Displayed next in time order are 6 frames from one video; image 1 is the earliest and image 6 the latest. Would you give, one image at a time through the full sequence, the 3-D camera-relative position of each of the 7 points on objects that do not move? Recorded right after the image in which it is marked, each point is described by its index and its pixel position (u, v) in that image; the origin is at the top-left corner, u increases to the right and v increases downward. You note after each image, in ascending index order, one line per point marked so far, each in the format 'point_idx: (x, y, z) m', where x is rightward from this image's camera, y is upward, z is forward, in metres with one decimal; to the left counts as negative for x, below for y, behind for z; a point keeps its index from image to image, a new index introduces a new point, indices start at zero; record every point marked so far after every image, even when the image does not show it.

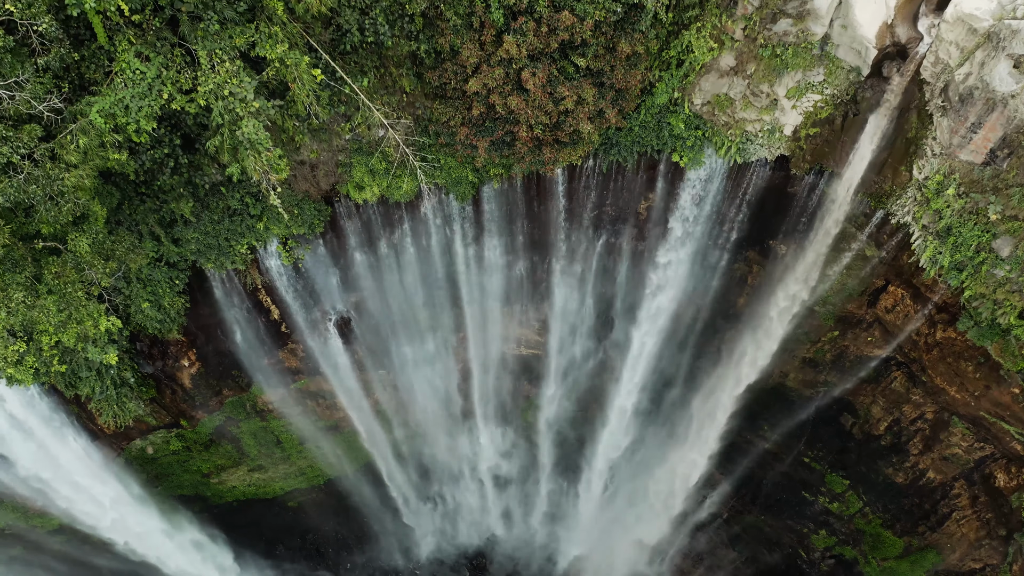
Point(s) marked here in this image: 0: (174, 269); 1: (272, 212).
0: (-6.2, +0.4, +9.9) m
1: (-4.2, +1.4, +9.6) m
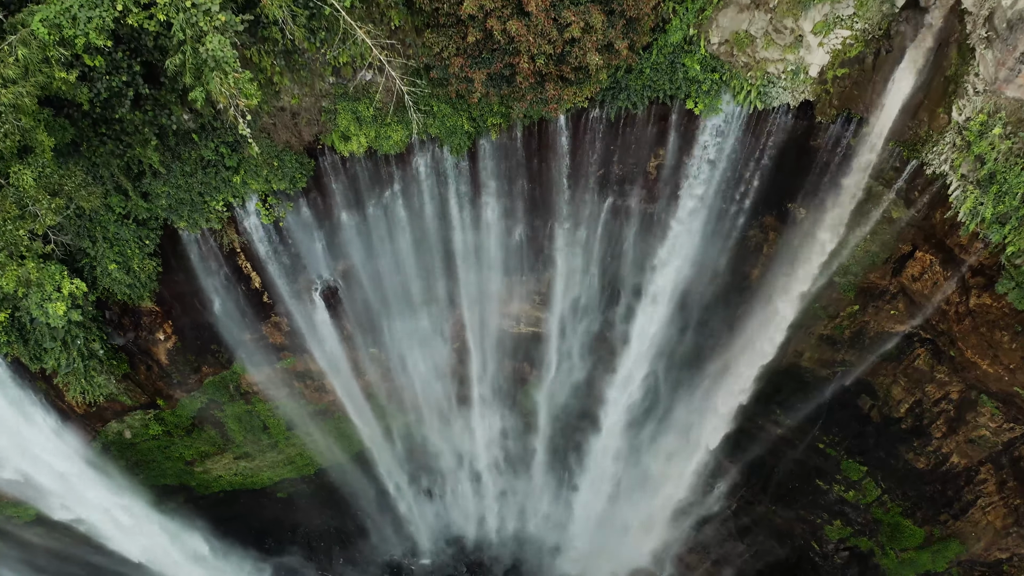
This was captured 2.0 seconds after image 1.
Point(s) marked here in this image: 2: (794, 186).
0: (-6.2, +1.1, +9.1) m
1: (-4.2, +2.1, +8.8) m
2: (+5.0, +1.8, +9.7) m
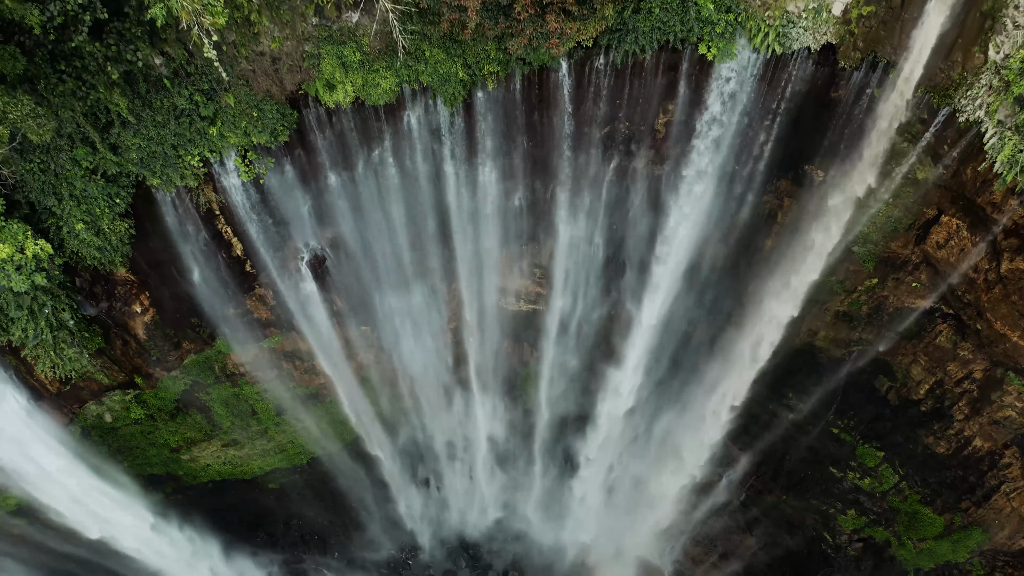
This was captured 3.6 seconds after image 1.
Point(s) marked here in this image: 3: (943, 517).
0: (-6.2, +1.7, +8.5) m
1: (-4.3, +2.6, +8.2) m
2: (+4.9, +2.4, +9.0) m
3: (+8.6, -4.6, +10.9) m
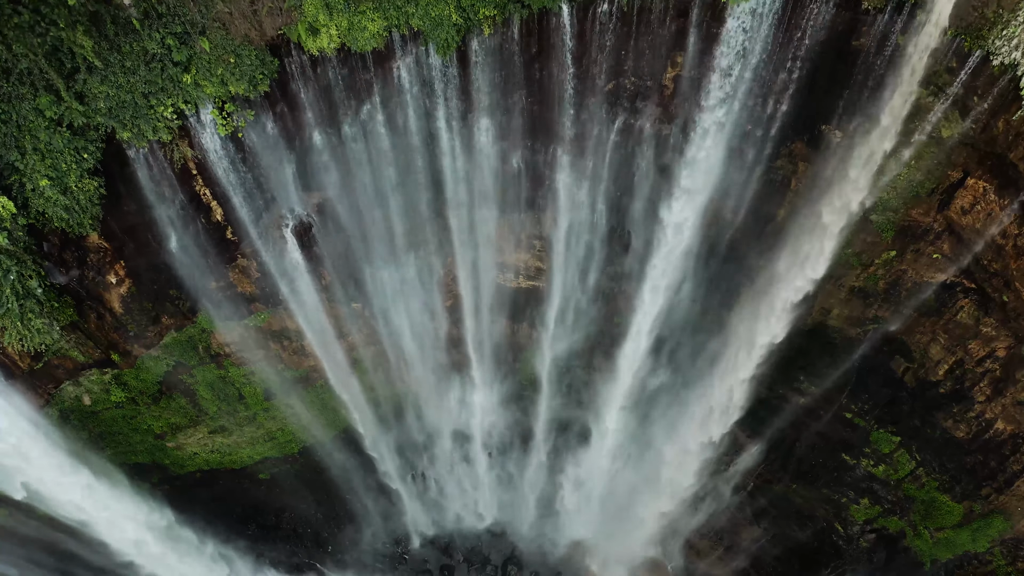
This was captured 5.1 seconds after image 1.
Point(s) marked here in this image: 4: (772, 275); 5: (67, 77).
0: (-6.3, +2.2, +7.9) m
1: (-4.3, +3.2, +7.6) m
2: (+4.9, +2.9, +8.5) m
3: (+8.5, -4.1, +10.3) m
4: (+5.0, +0.3, +10.4) m
5: (-6.0, +2.8, +7.3) m
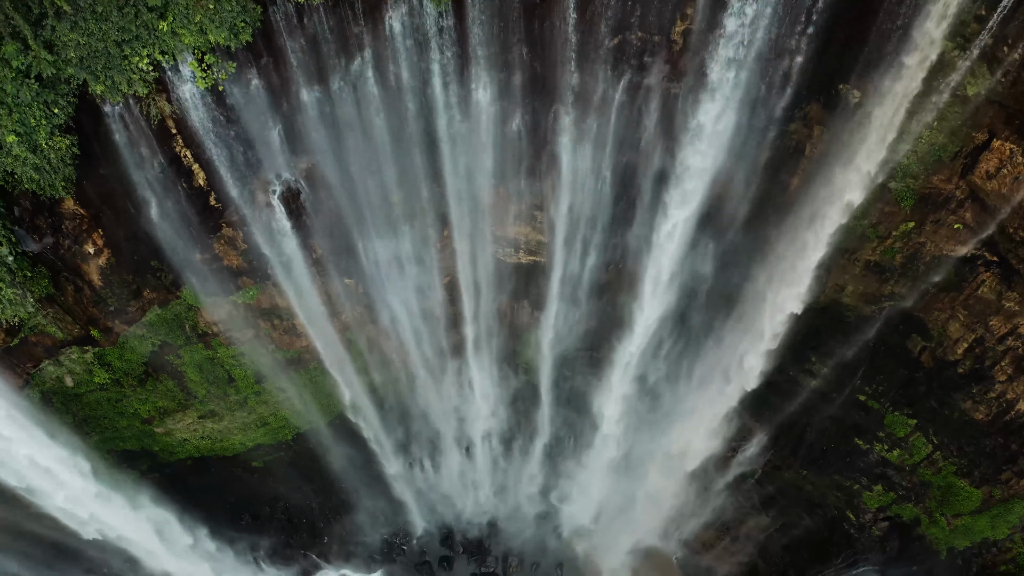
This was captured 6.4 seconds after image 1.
0: (-6.3, +2.7, +7.4) m
1: (-4.3, +3.6, +7.1) m
2: (+4.9, +3.4, +8.0) m
3: (+8.5, -3.6, +9.8) m
4: (+5.0, +0.8, +9.9) m
5: (-6.0, +3.3, +6.8) m
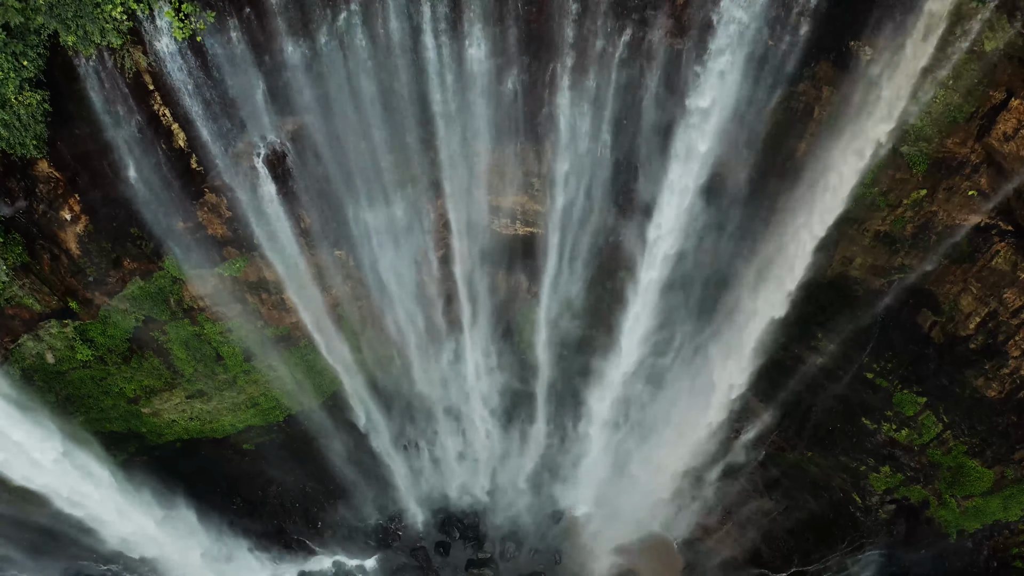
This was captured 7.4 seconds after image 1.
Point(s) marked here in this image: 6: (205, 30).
0: (-6.3, +3.1, +7.0) m
1: (-4.4, +4.1, +6.7) m
2: (+4.8, +3.9, +7.6) m
3: (+8.5, -3.0, +9.5) m
4: (+4.9, +1.3, +9.5) m
5: (-6.0, +3.8, +6.4) m
6: (-4.2, +3.5, +7.6) m
